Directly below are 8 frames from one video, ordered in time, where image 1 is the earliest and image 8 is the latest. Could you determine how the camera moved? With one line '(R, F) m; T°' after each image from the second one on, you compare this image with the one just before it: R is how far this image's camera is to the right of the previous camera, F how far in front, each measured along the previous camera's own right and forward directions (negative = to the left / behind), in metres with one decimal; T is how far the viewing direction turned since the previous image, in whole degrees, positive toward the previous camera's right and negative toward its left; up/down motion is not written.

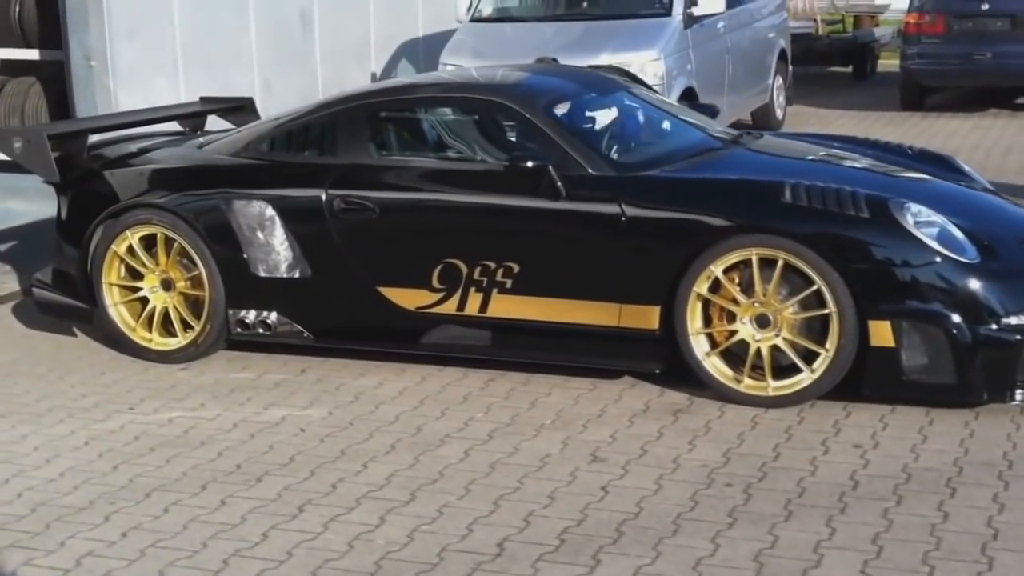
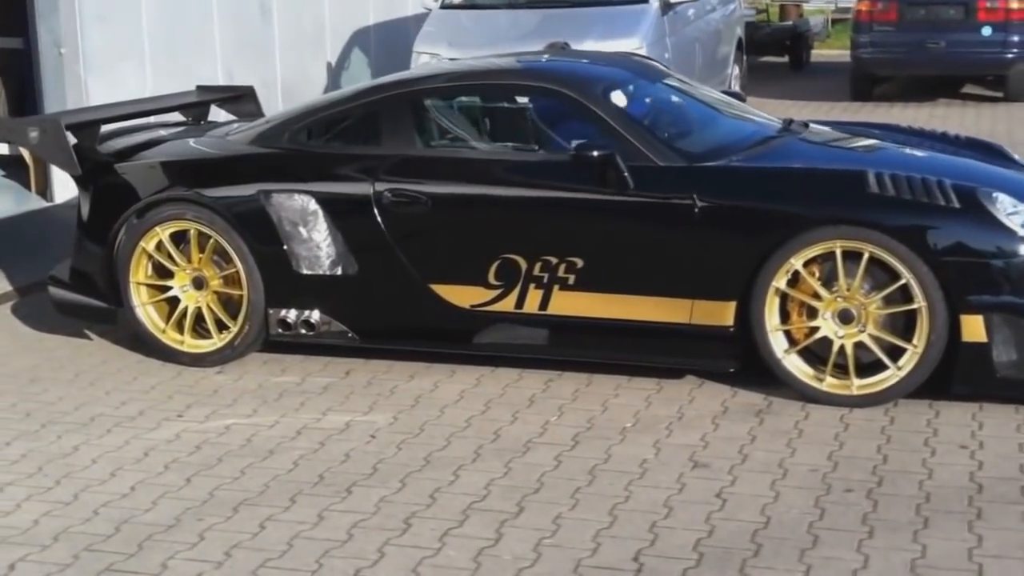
(-0.7, +0.3) m; +4°
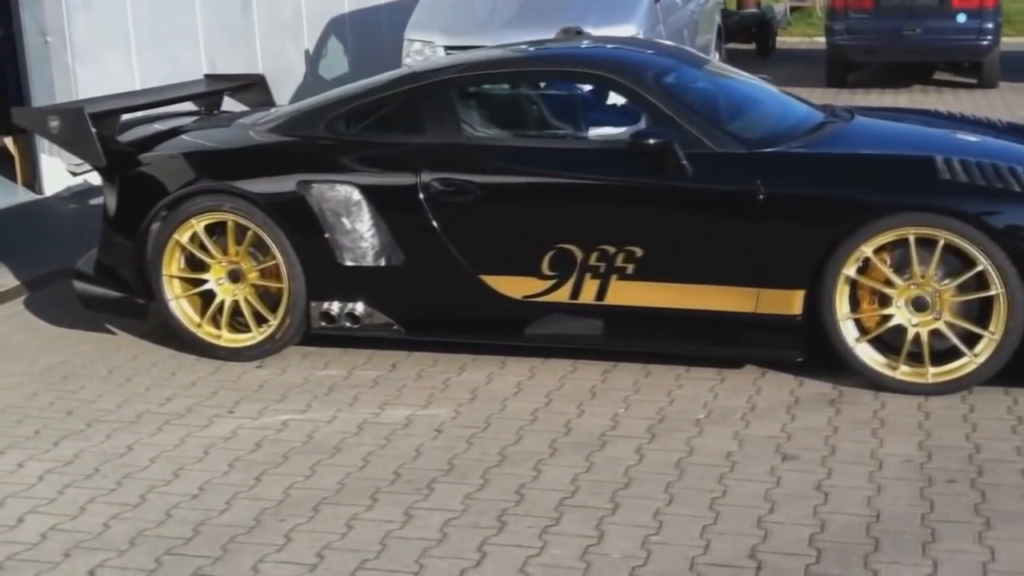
(-0.5, +0.2) m; +2°
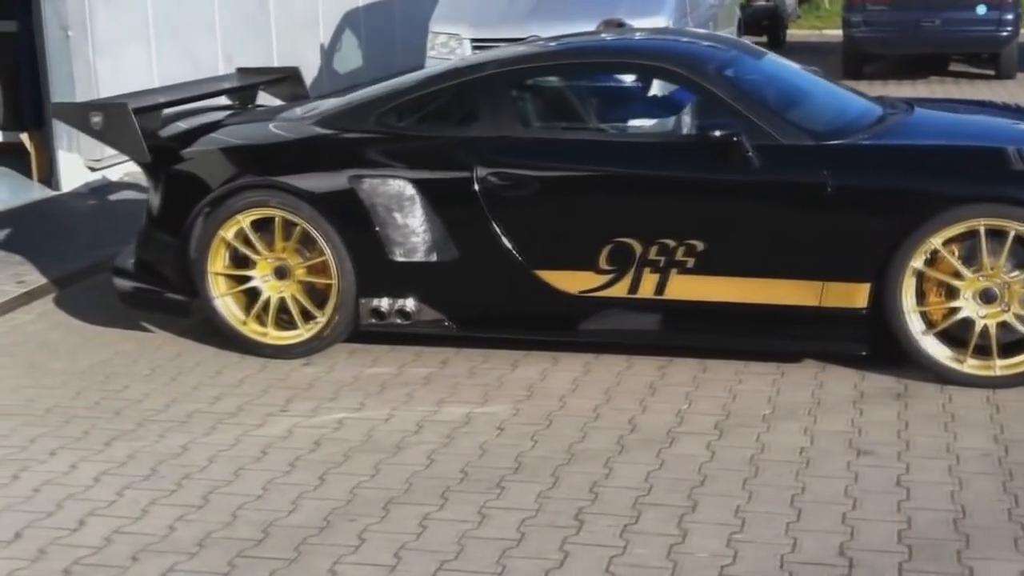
(-0.3, +0.1) m; +1°
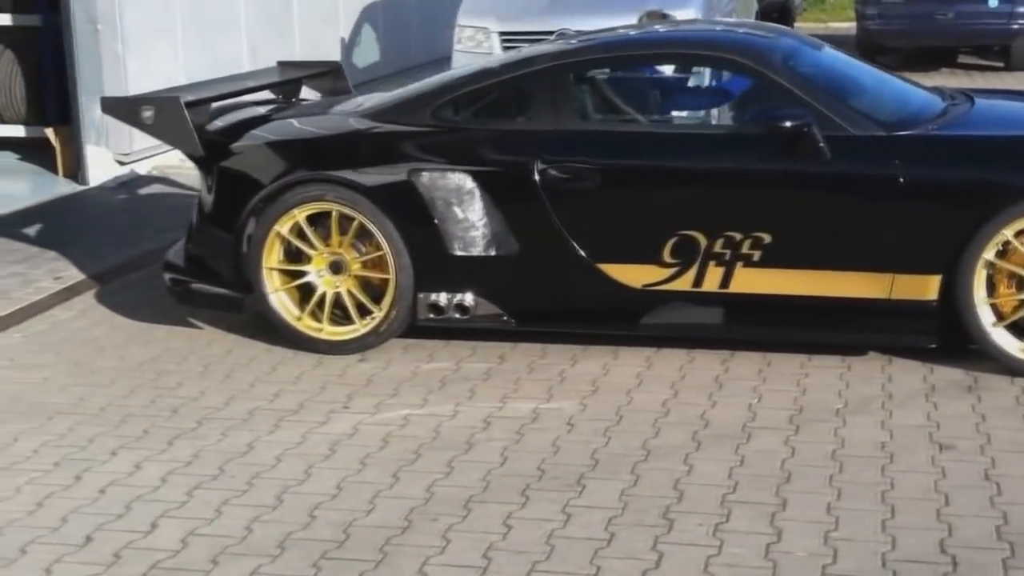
(-0.3, +0.1) m; +1°
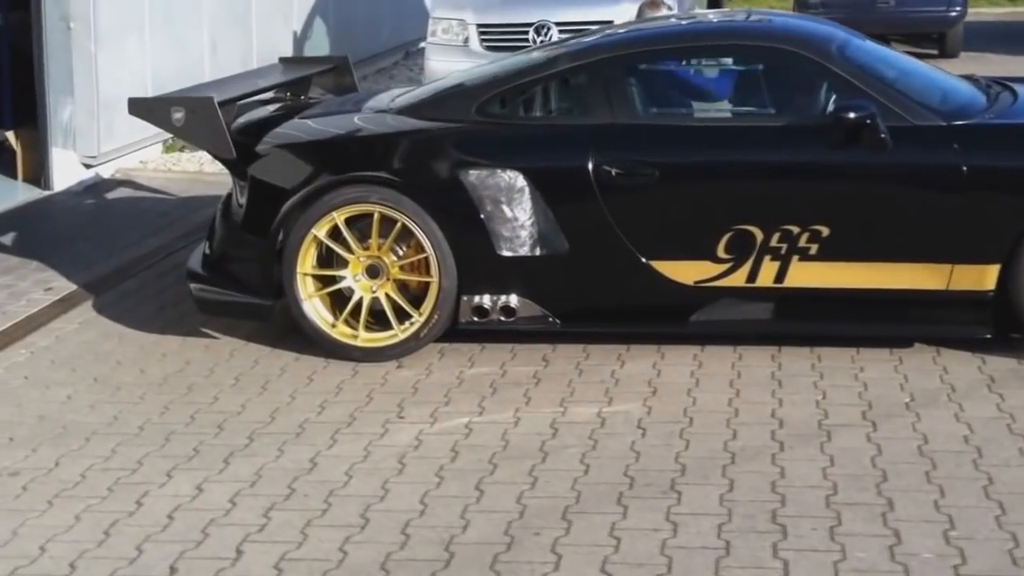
(-0.6, +0.2) m; +5°
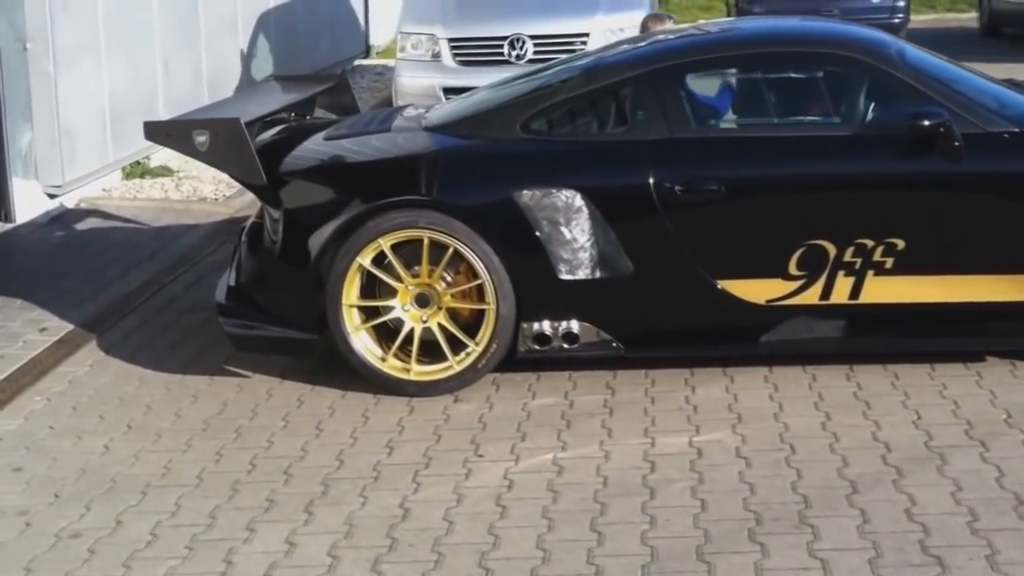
(-0.7, +0.4) m; +5°
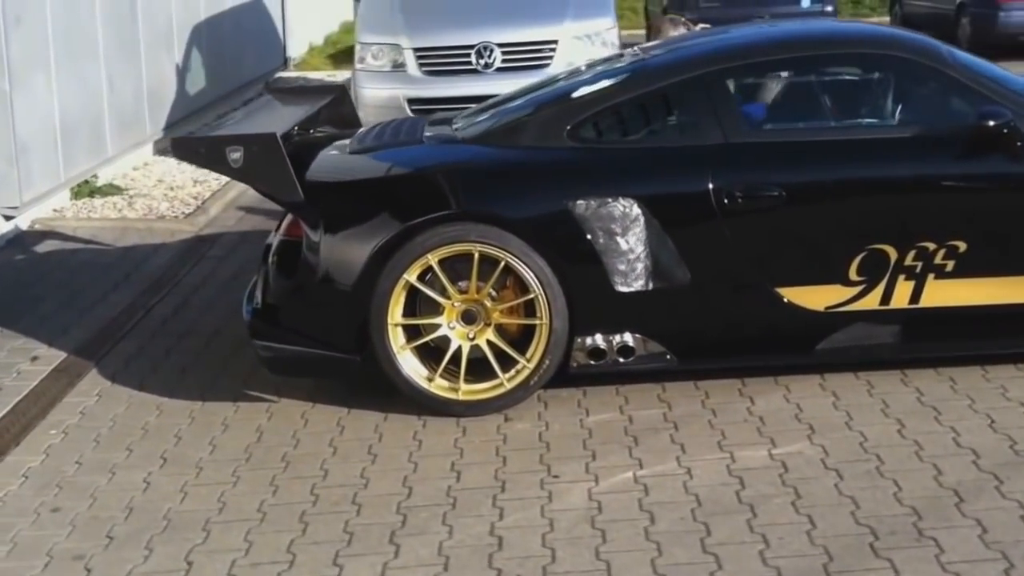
(-0.7, +0.2) m; +5°
